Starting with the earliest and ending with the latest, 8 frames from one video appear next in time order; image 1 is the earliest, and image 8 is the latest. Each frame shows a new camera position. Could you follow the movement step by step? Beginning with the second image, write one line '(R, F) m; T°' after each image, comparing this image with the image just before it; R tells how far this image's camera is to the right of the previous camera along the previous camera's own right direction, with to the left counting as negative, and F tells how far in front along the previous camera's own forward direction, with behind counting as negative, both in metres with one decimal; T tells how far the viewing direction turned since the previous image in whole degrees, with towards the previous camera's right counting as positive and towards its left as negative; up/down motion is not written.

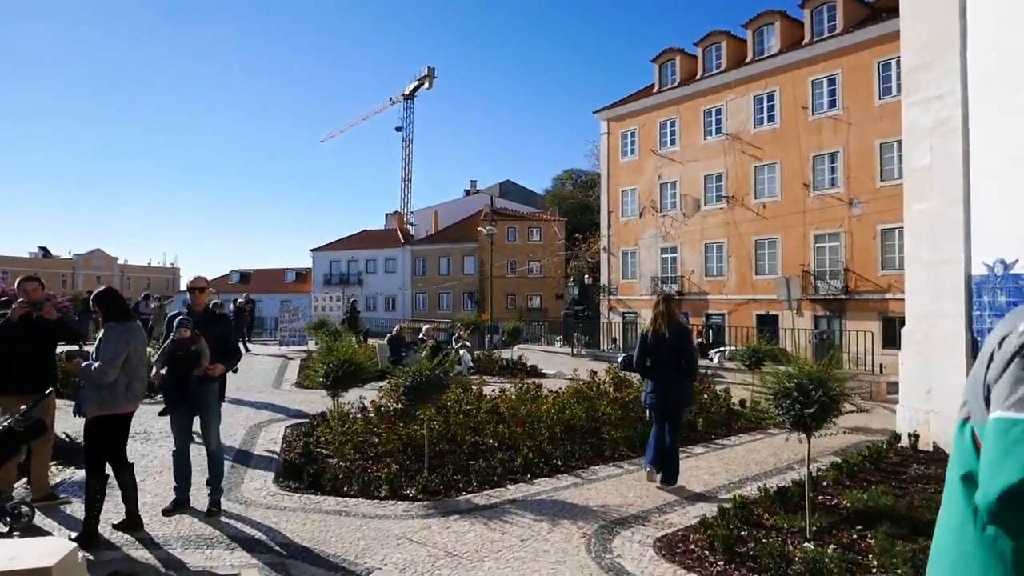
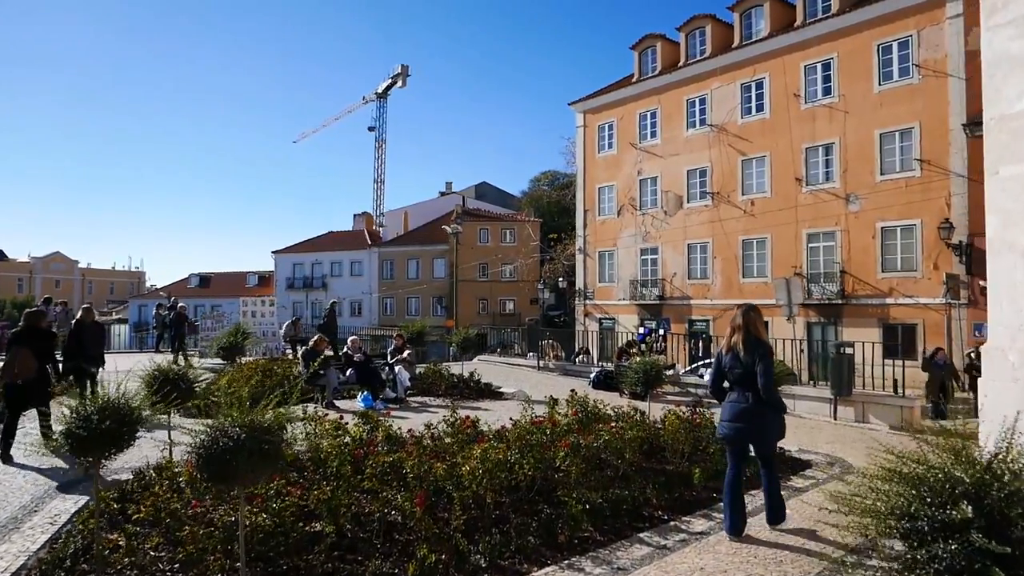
(+0.6, +2.9) m; +2°
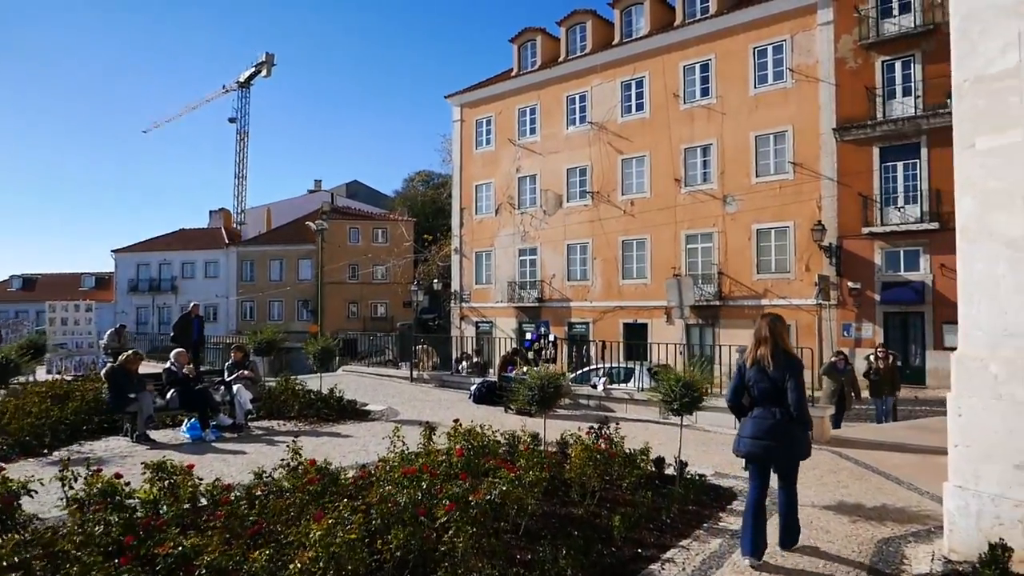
(+0.1, +1.9) m; +10°
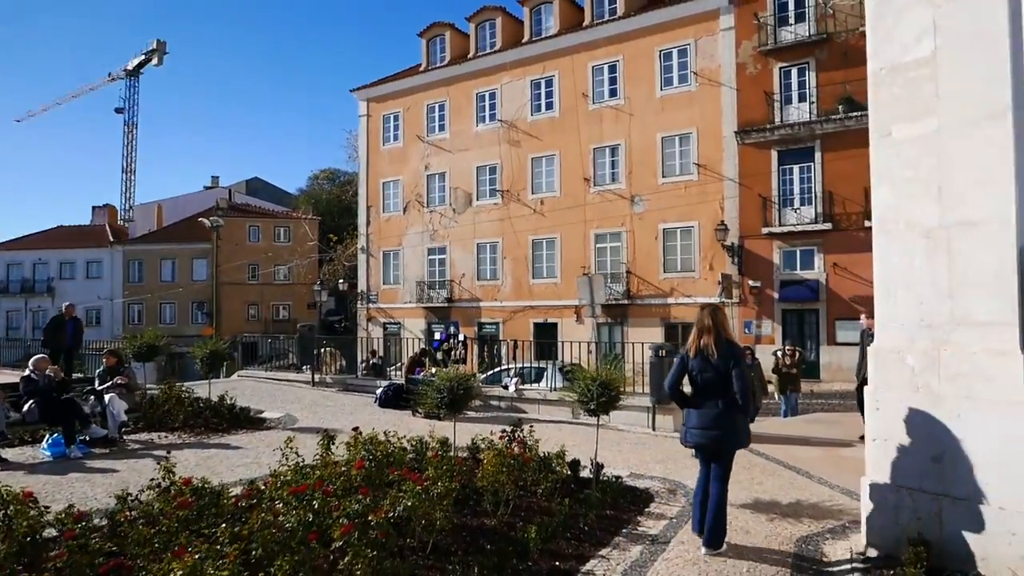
(0.0, +0.5) m; +7°
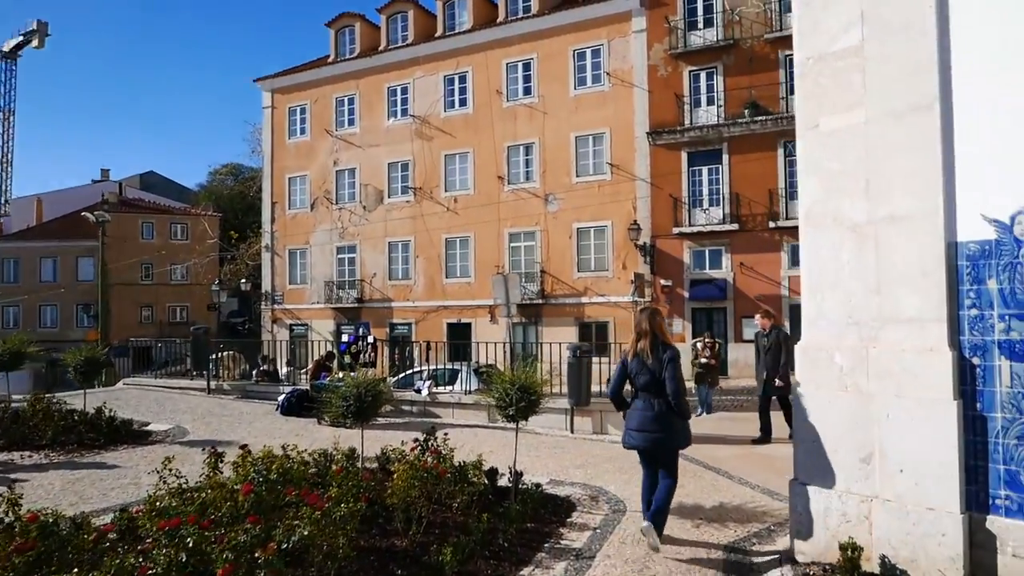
(0.0, +0.5) m; +7°
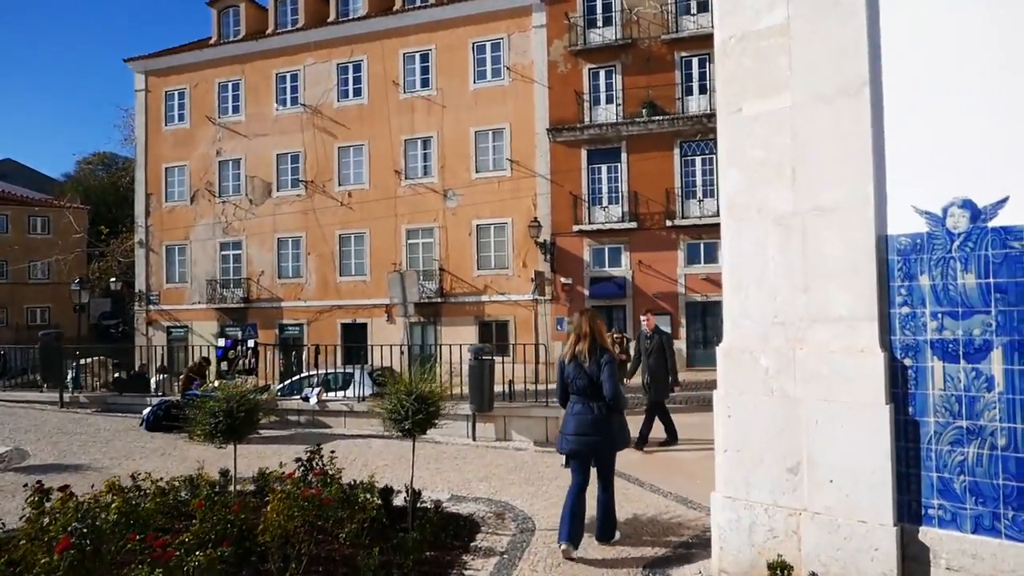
(0.0, +0.7) m; +8°
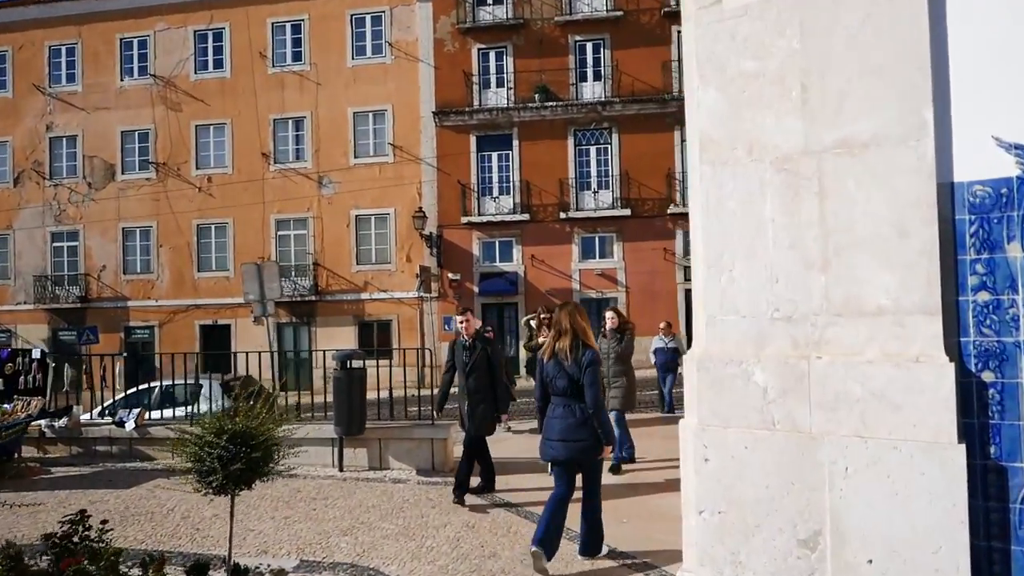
(+0.1, +1.8) m; +9°
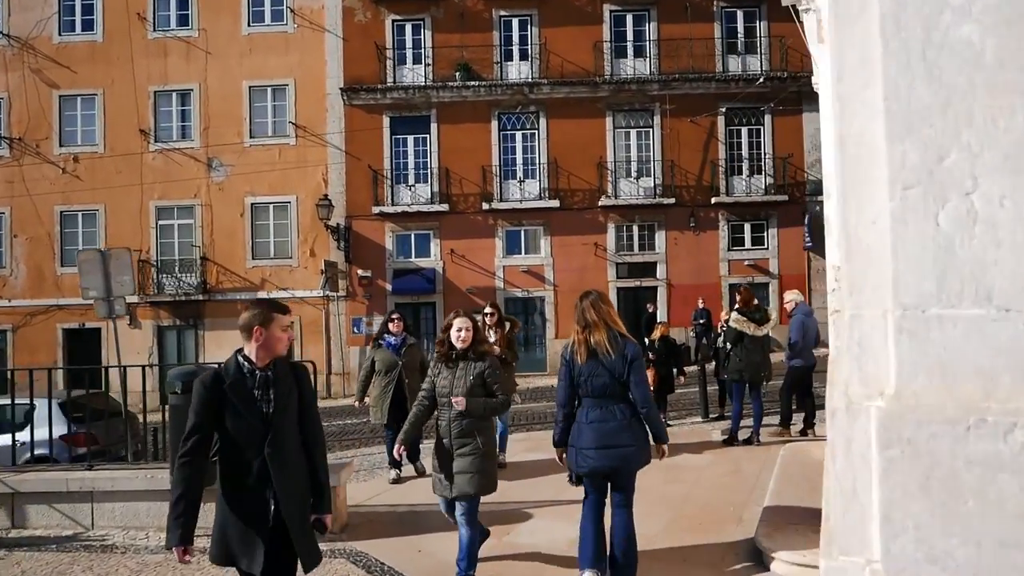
(0.0, +2.0) m; +7°
